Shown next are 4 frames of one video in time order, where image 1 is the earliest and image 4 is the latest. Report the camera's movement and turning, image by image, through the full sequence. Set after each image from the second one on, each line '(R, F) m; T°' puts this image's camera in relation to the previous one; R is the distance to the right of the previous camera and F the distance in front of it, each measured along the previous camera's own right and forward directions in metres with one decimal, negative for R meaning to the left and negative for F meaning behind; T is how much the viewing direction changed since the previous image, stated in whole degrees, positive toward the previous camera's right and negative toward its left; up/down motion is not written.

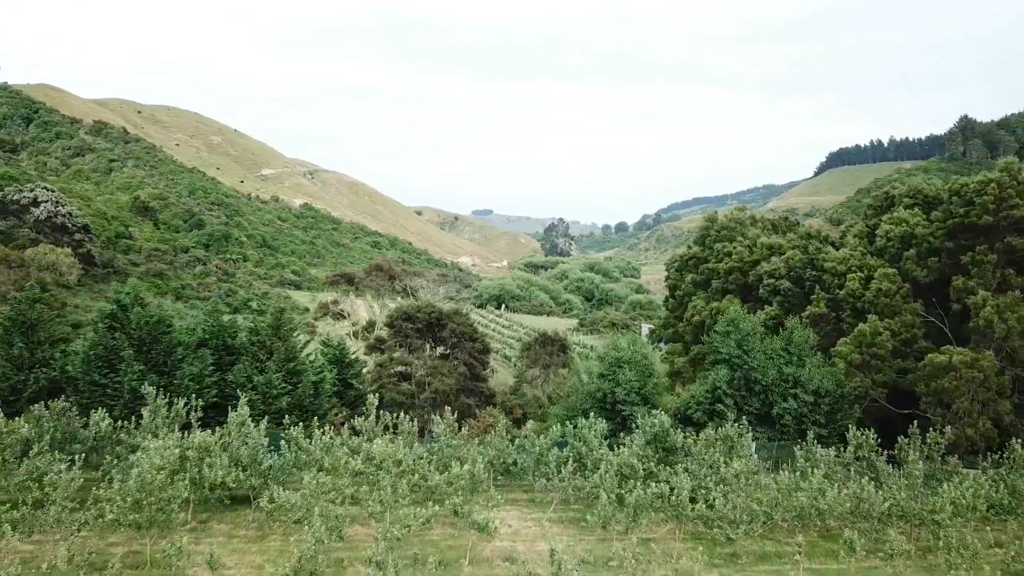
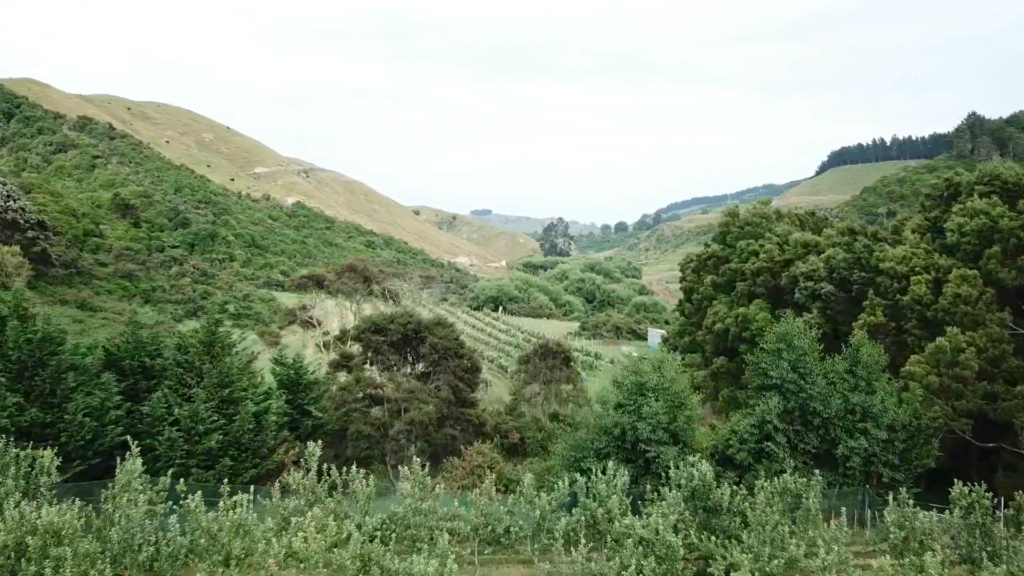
(+0.1, +4.5) m; 0°
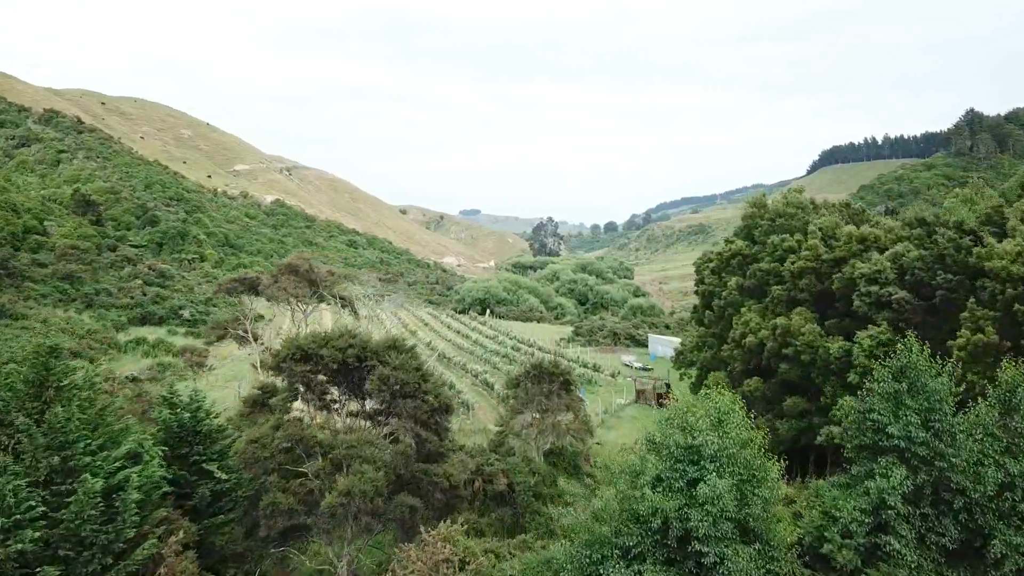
(+0.1, +5.8) m; +1°
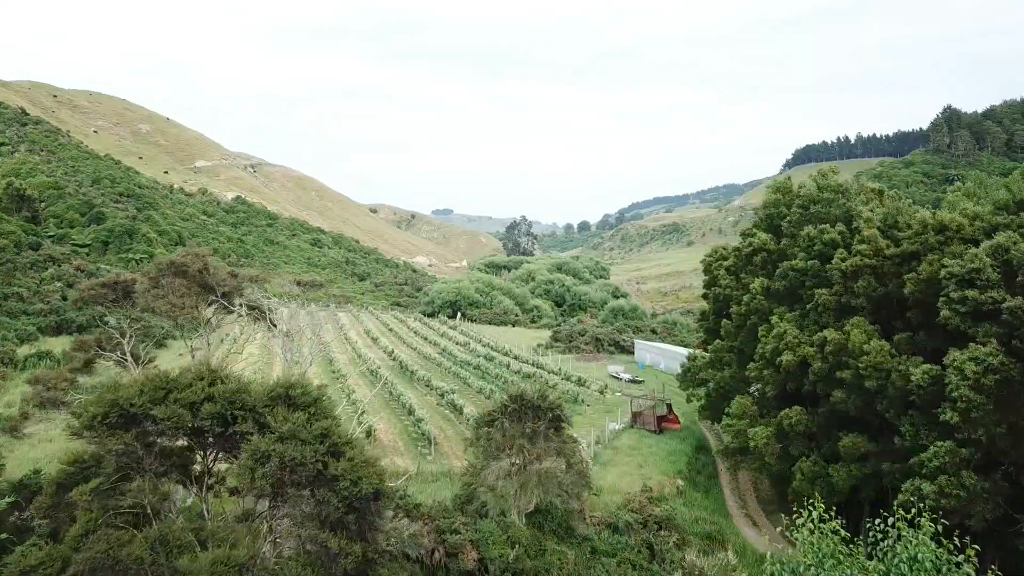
(0.0, +5.8) m; +2°
